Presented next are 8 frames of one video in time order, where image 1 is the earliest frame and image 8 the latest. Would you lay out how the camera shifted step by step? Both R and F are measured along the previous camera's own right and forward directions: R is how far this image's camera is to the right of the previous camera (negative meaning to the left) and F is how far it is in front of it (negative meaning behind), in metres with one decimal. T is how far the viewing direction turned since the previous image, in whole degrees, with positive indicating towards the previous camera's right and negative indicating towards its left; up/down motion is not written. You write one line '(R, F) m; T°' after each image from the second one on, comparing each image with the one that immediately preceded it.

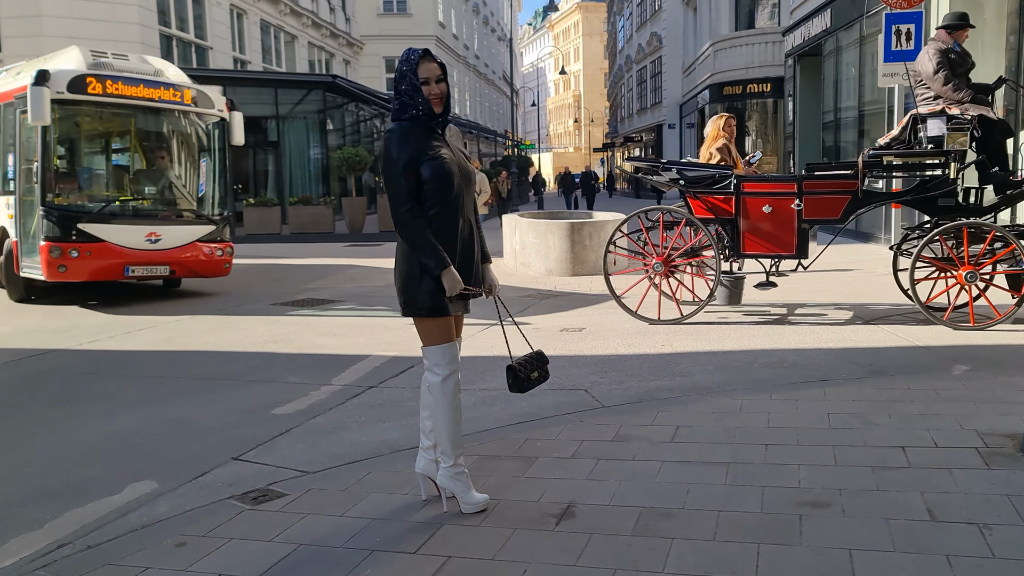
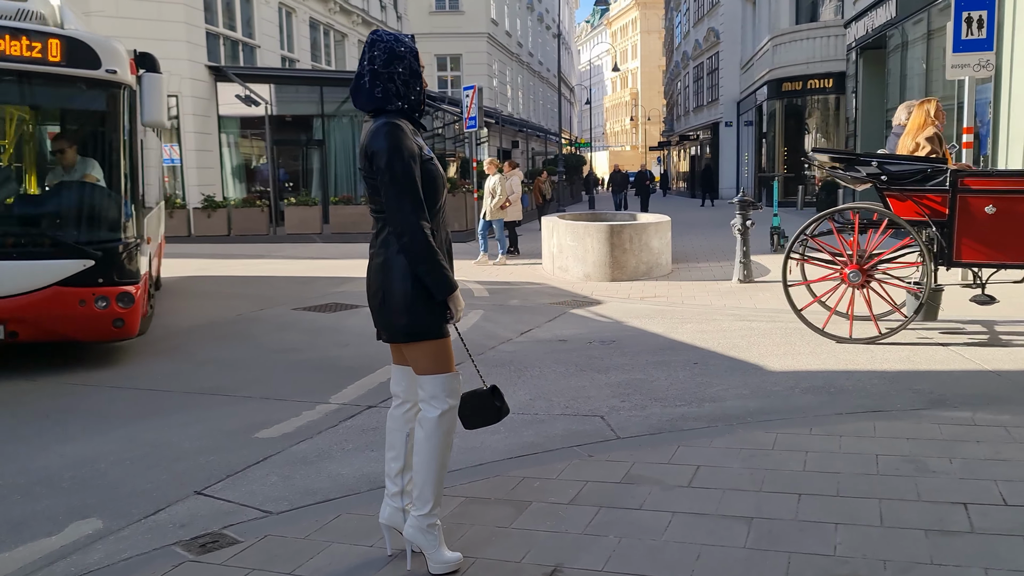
(+0.3, +0.6) m; -4°
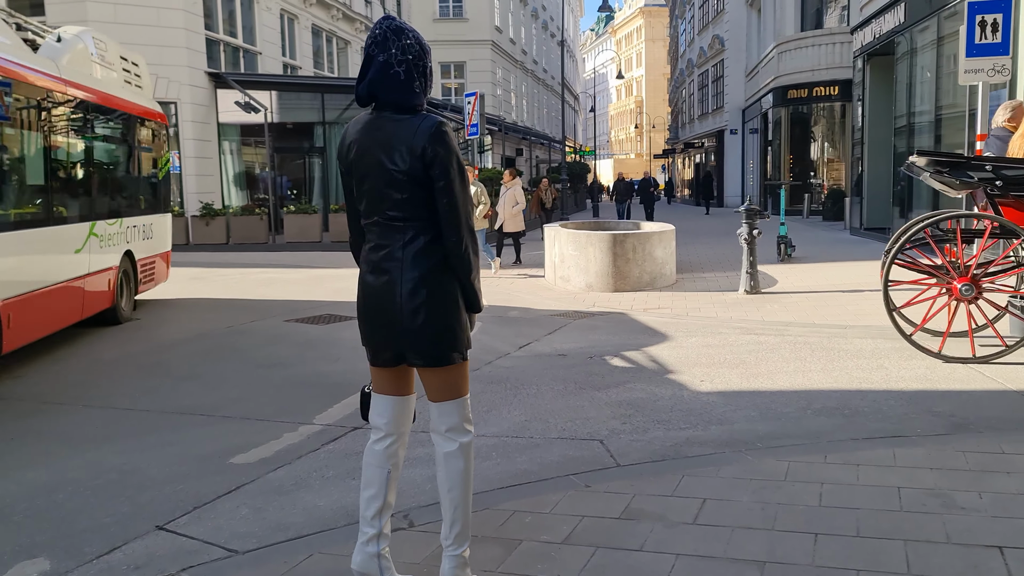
(+0.1, +0.3) m; 0°
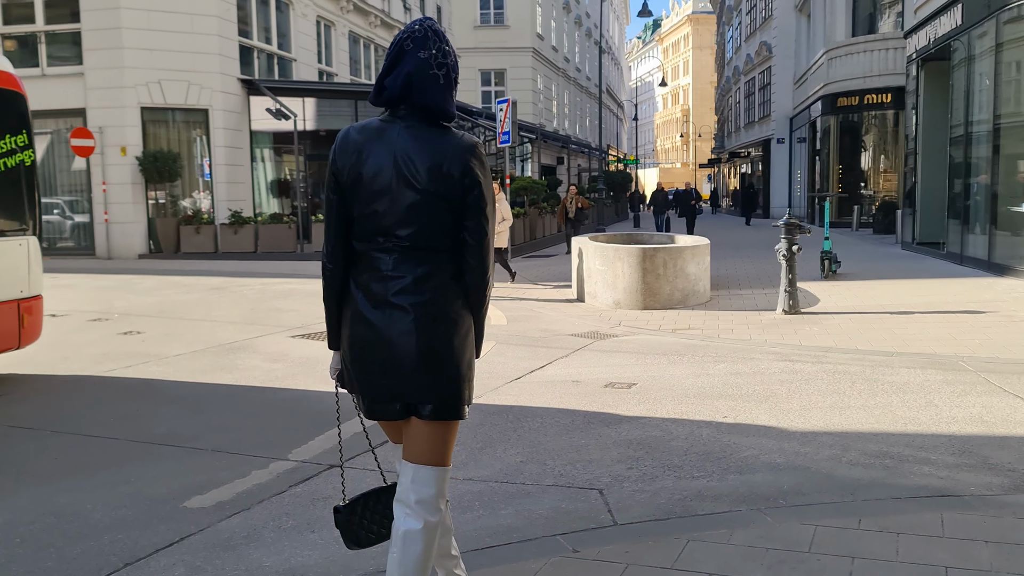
(+0.3, +0.6) m; -3°
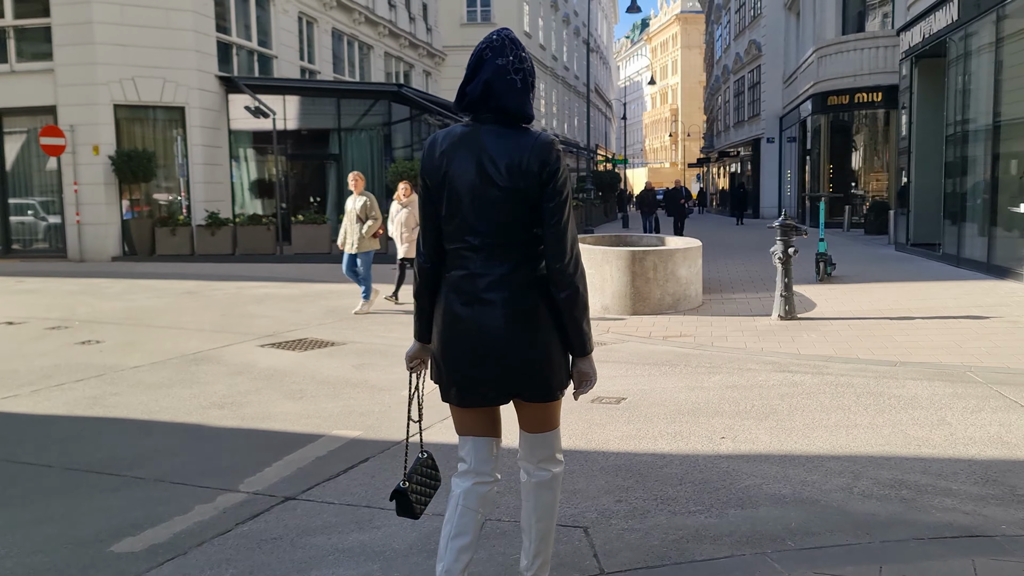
(+0.1, +0.5) m; +1°
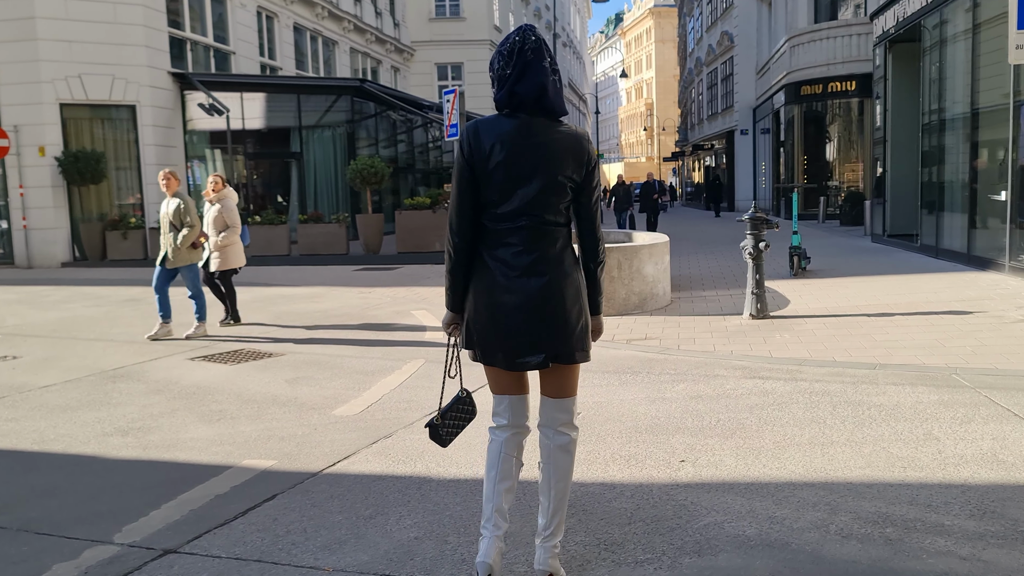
(+0.3, +0.6) m; +1°
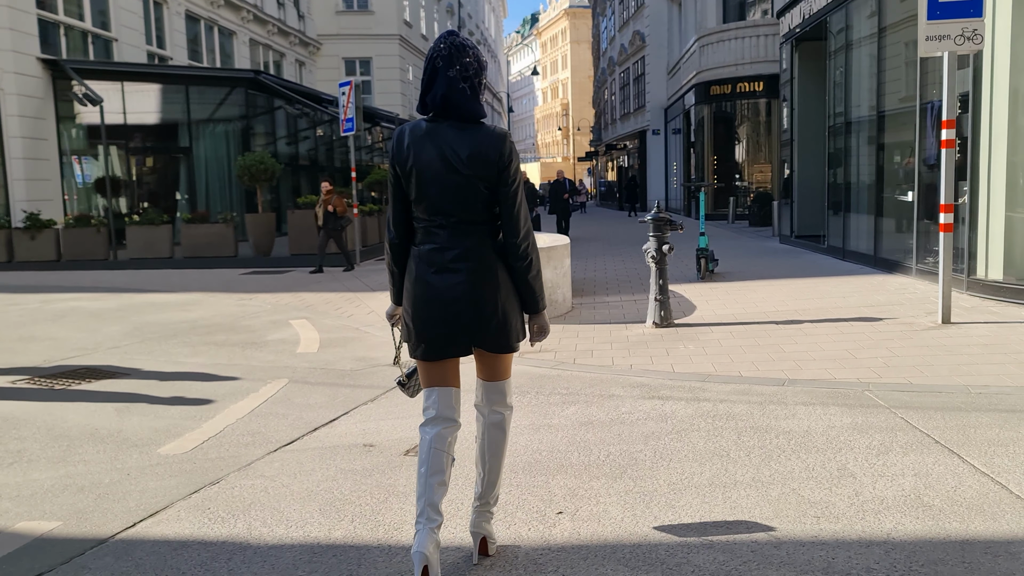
(+0.3, +0.8) m; +5°
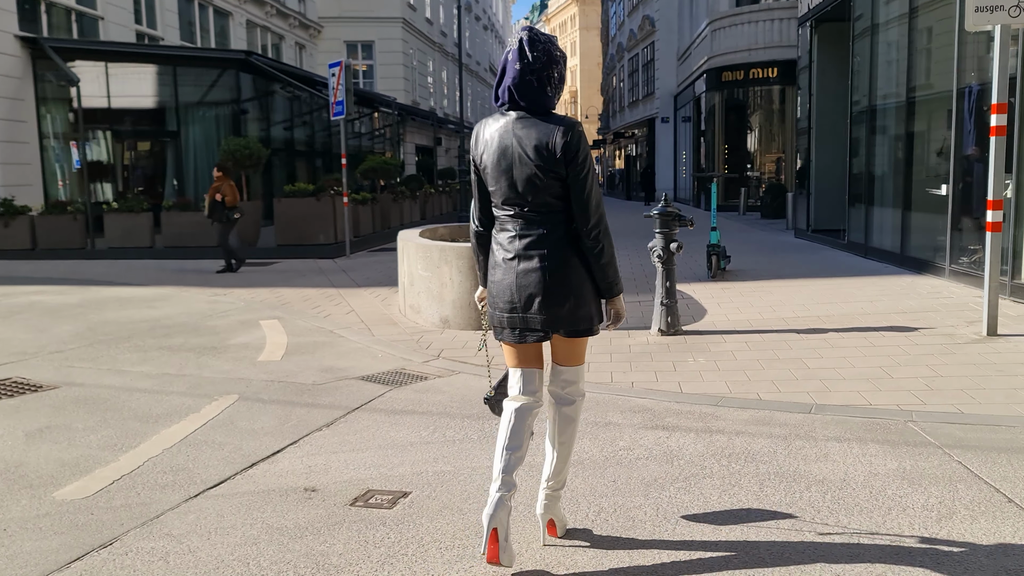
(+0.2, +0.9) m; 0°
